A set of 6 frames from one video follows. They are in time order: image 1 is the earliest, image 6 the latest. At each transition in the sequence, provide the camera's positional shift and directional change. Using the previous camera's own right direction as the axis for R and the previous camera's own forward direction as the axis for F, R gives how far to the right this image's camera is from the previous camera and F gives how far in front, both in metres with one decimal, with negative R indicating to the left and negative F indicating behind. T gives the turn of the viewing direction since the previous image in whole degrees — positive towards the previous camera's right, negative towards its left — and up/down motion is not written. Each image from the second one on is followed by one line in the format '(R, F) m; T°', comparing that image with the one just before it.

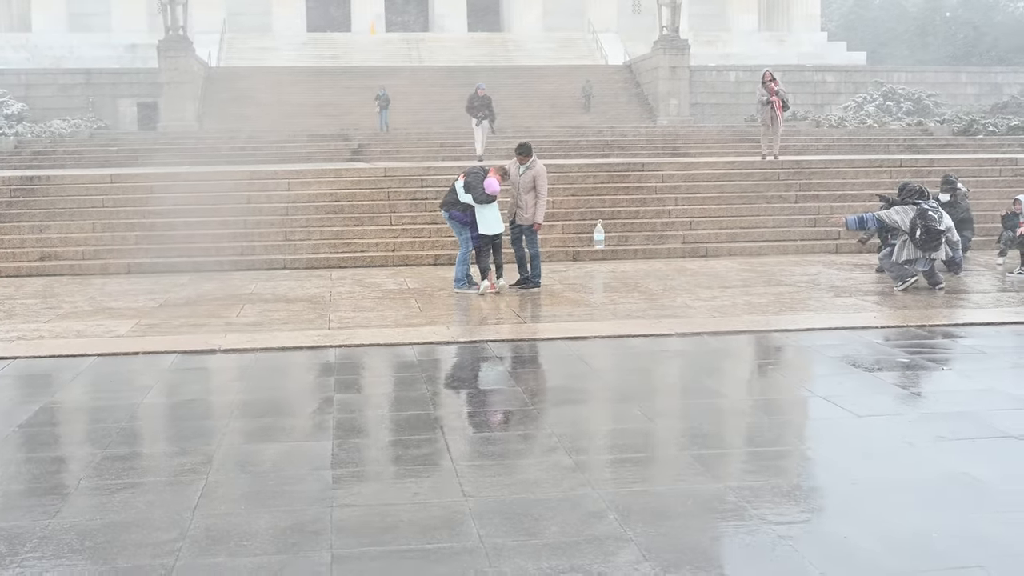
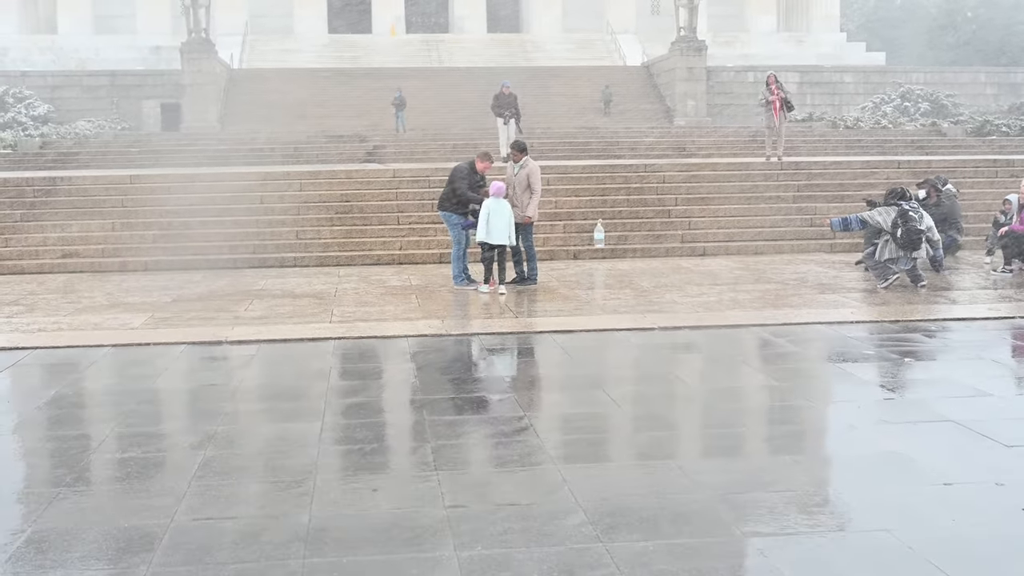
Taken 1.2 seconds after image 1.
(+0.2, -0.5) m; -1°
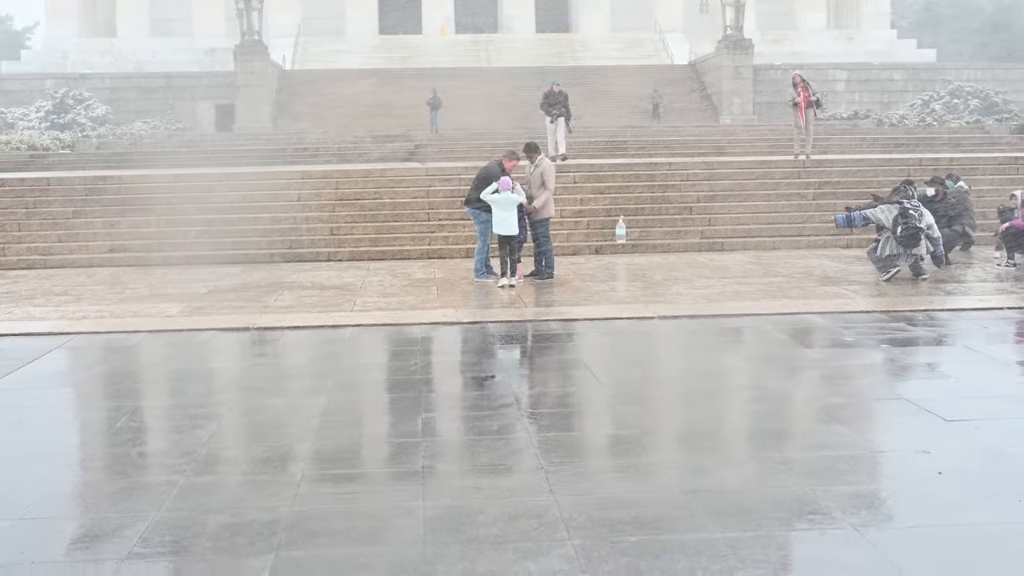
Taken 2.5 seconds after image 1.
(+0.4, -0.6) m; -3°
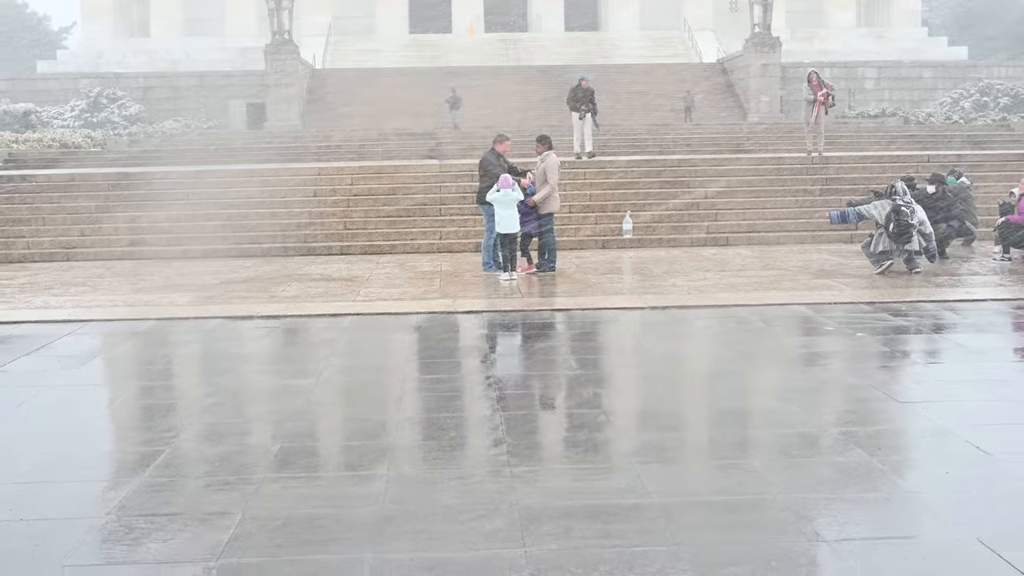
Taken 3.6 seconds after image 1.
(+0.3, -0.3) m; -2°
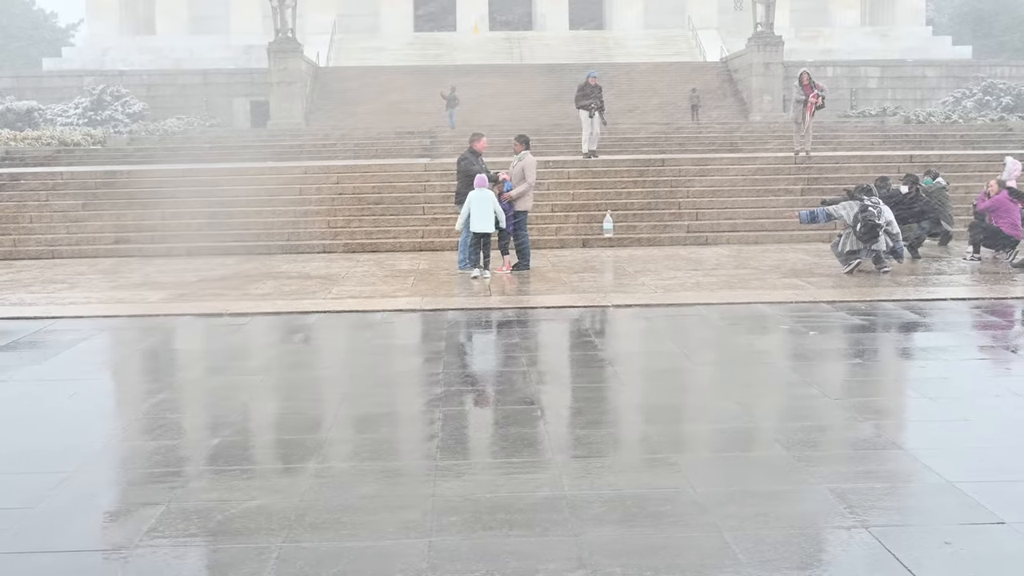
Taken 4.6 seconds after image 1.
(+0.4, -0.1) m; 0°
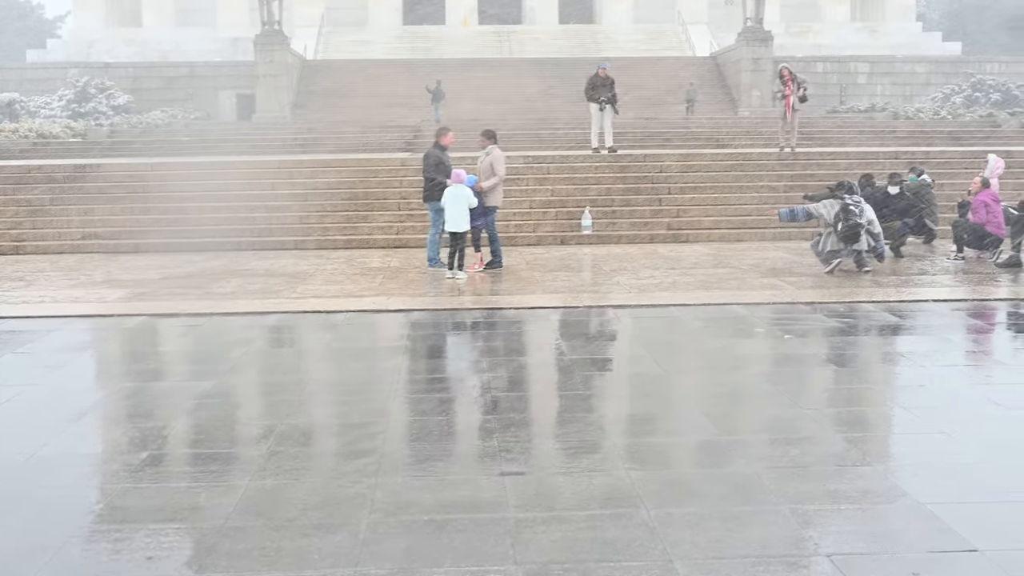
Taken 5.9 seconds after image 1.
(+0.2, +0.3) m; 0°
